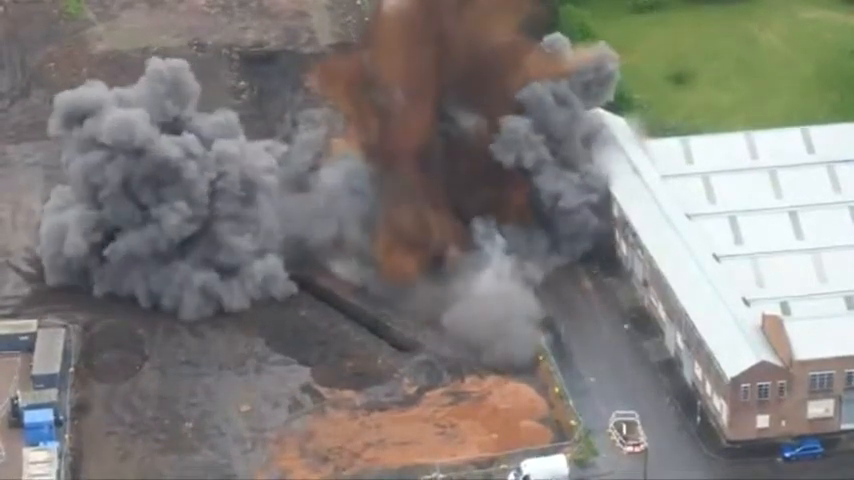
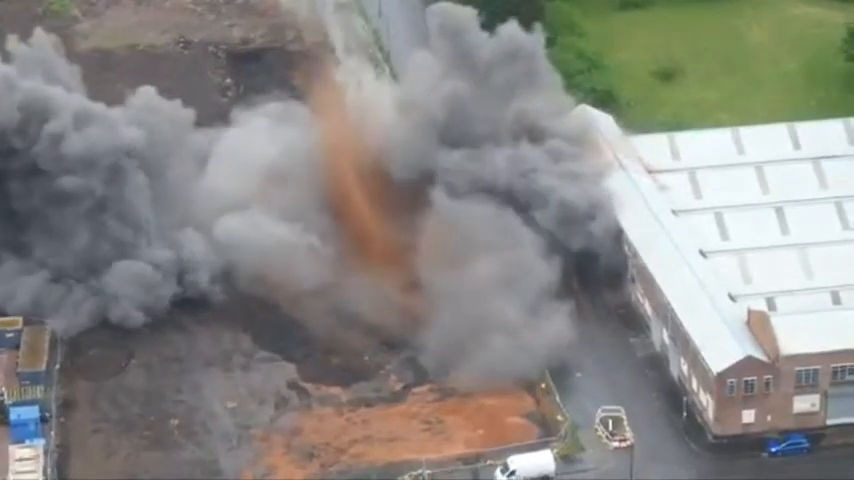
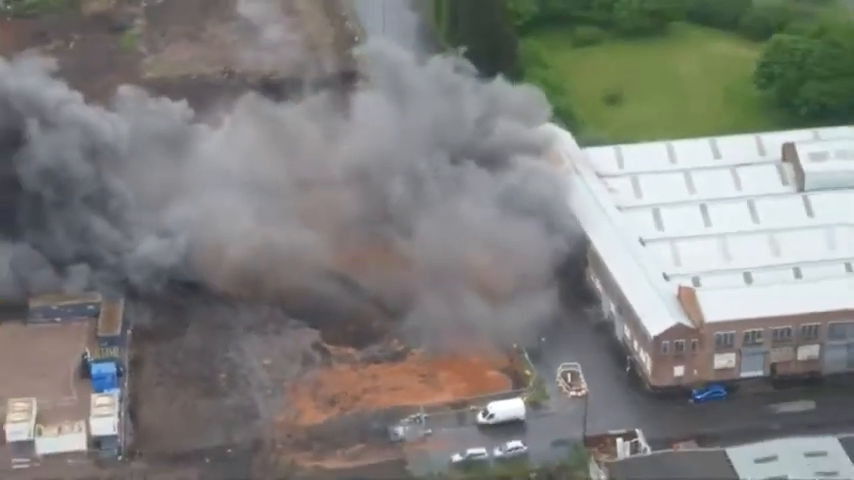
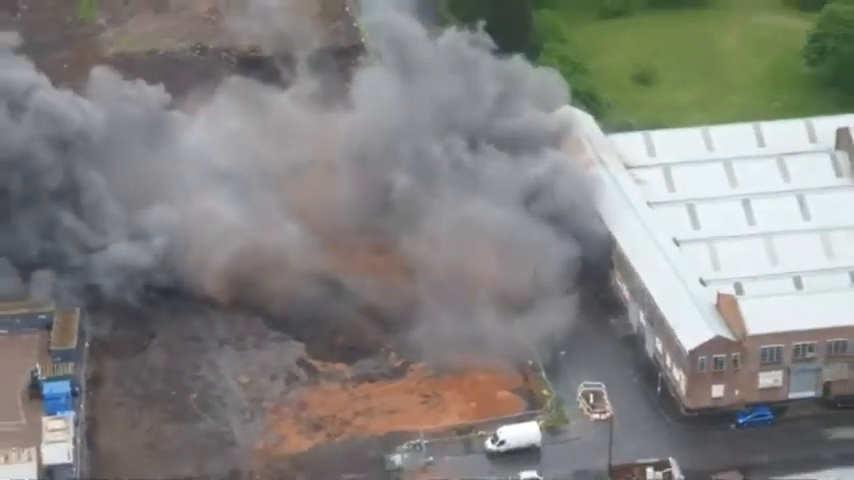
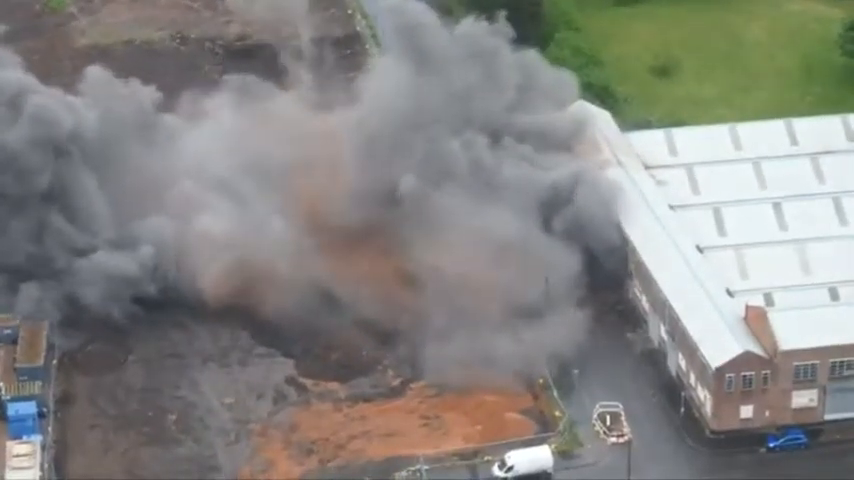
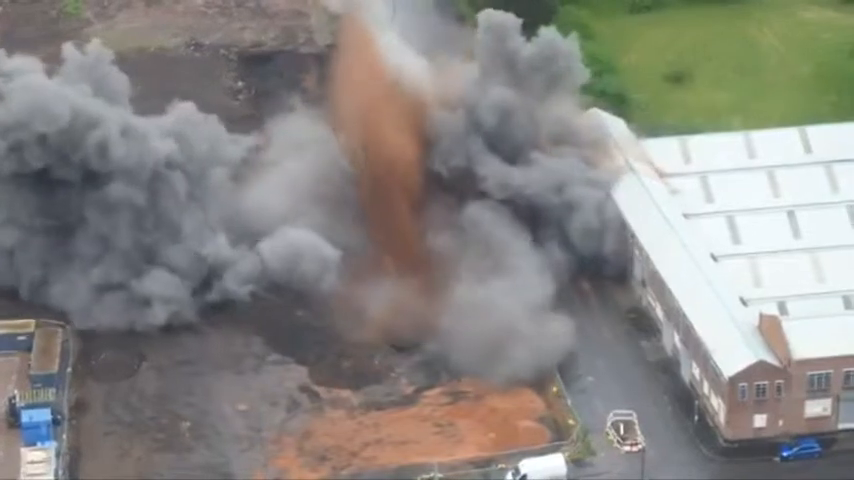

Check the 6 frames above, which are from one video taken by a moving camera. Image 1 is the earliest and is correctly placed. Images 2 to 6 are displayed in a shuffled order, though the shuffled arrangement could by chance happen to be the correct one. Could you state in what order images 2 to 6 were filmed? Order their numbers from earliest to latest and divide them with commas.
6, 2, 5, 4, 3
